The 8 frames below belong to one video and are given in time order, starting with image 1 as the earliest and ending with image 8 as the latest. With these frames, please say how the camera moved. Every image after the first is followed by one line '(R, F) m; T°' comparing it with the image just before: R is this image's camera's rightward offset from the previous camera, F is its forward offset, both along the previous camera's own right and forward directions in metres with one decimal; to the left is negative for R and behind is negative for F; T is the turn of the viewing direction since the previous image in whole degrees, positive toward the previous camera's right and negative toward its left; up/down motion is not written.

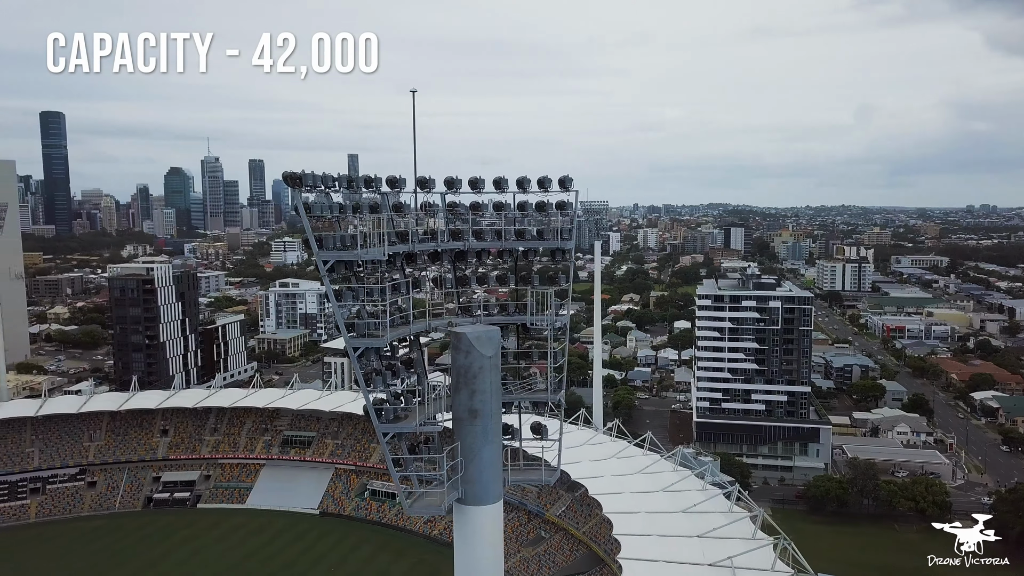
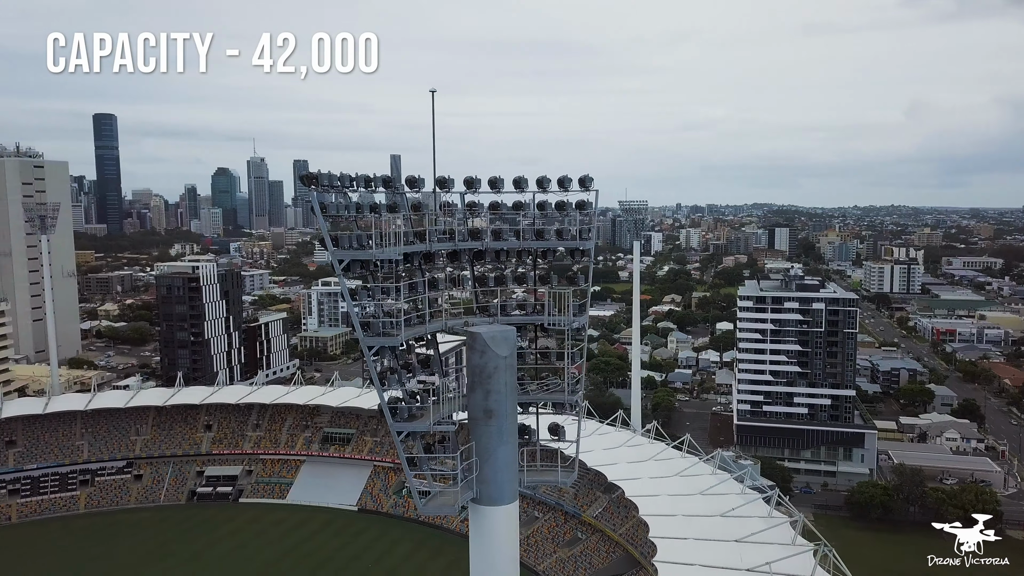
(+0.2, 0.0) m; -3°
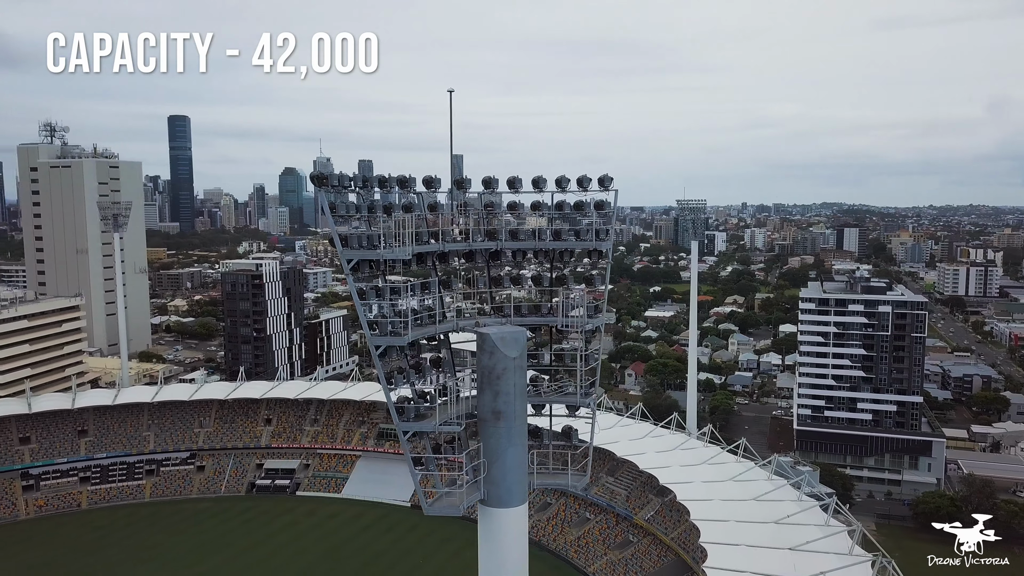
(+0.4, +0.1) m; -4°
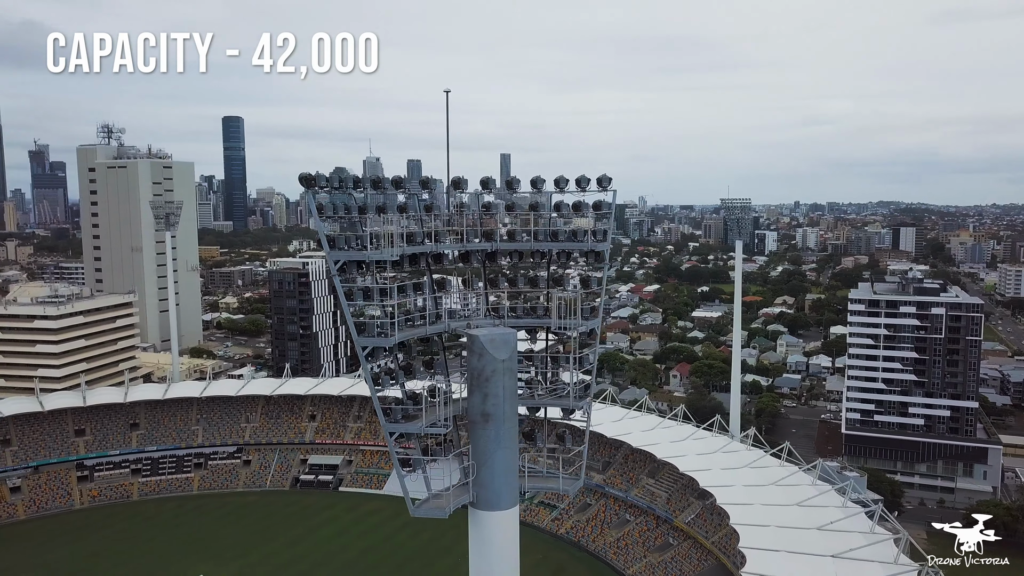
(+0.4, +0.1) m; -3°
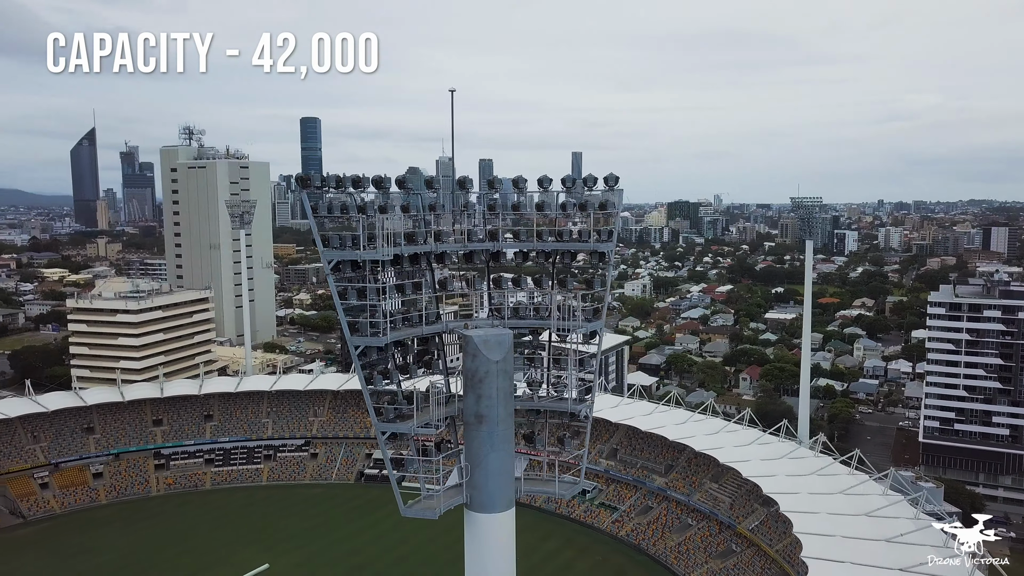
(+0.6, +0.1) m; -5°
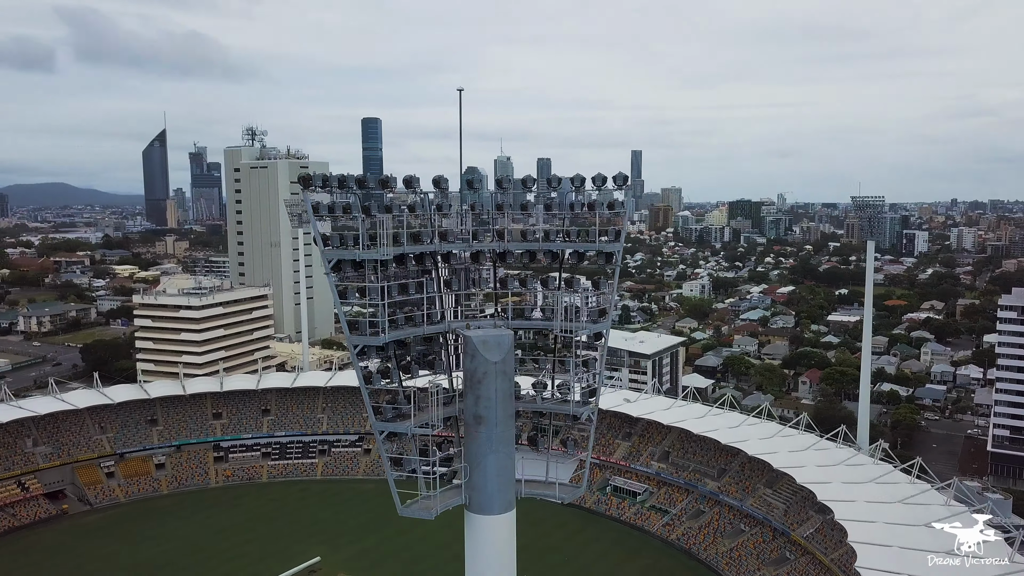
(+0.4, +0.1) m; -4°
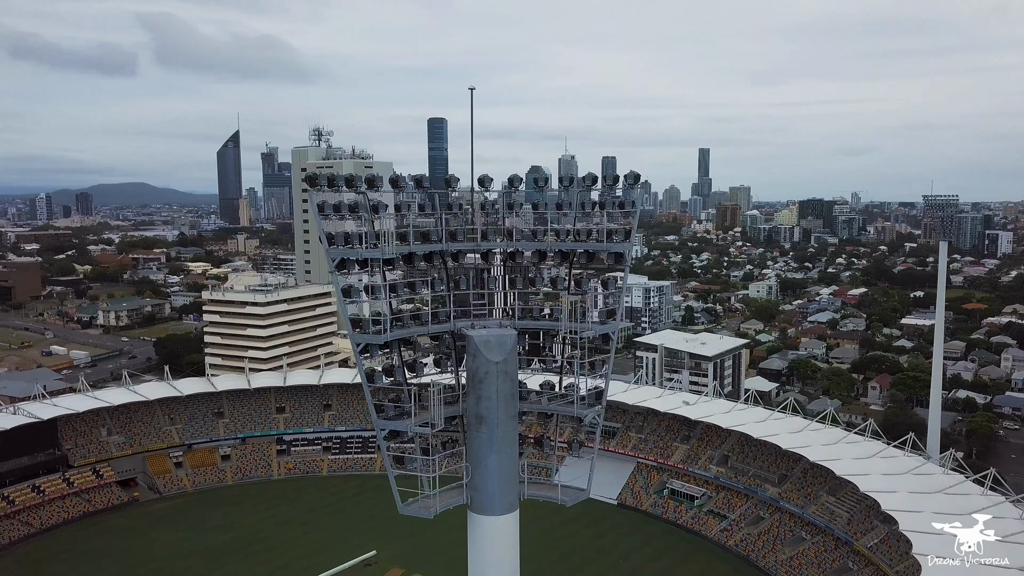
(+0.5, +0.1) m; -5°
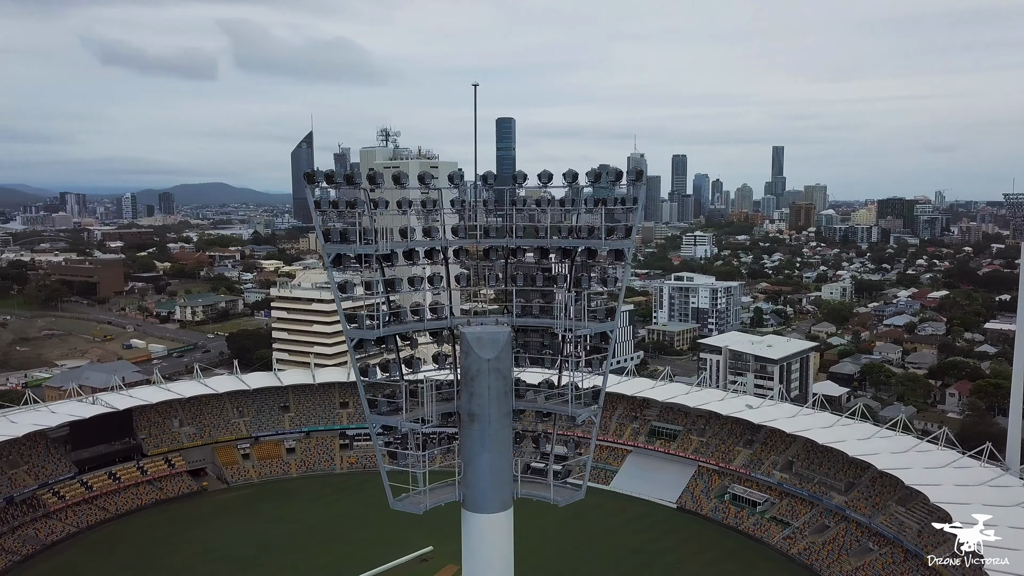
(+0.5, +0.1) m; -5°
